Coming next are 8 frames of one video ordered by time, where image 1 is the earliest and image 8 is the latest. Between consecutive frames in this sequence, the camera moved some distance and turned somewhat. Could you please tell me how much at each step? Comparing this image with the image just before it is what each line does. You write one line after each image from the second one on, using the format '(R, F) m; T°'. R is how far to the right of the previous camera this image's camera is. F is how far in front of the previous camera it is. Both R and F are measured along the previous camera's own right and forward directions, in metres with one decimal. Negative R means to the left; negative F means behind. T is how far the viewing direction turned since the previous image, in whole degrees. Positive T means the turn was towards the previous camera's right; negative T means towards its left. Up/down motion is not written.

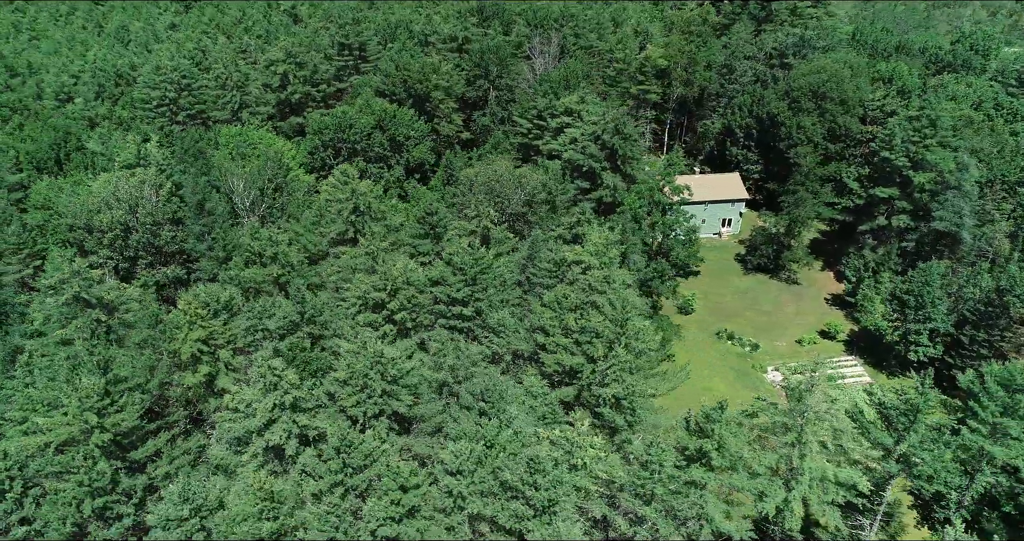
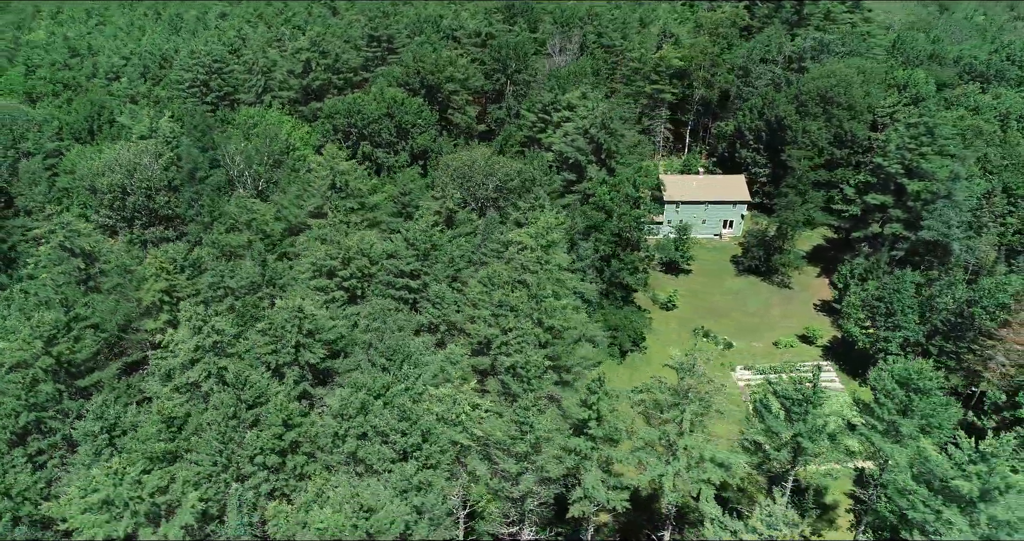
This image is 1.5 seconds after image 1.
(+6.6, -1.6) m; -6°
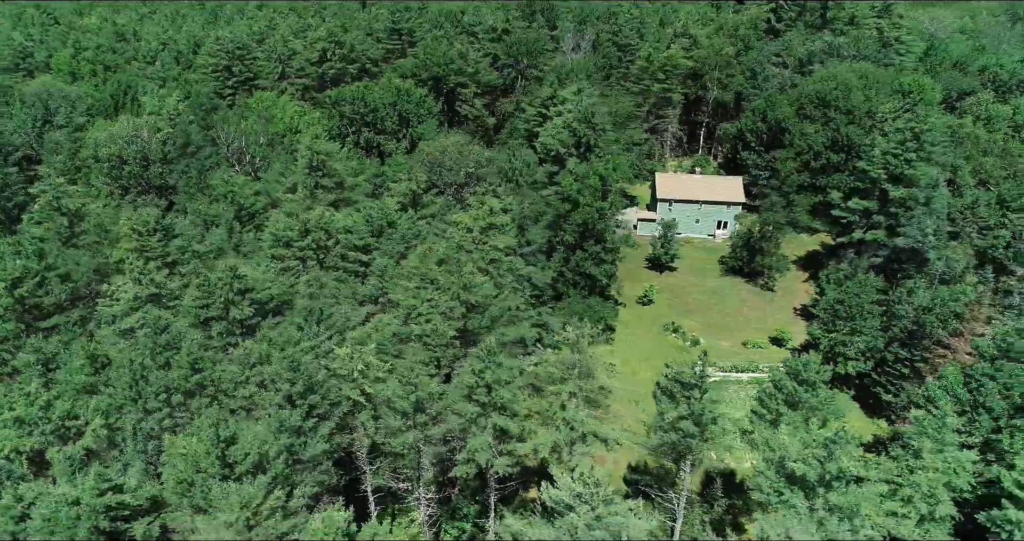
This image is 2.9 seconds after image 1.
(+6.7, -1.3) m; -5°
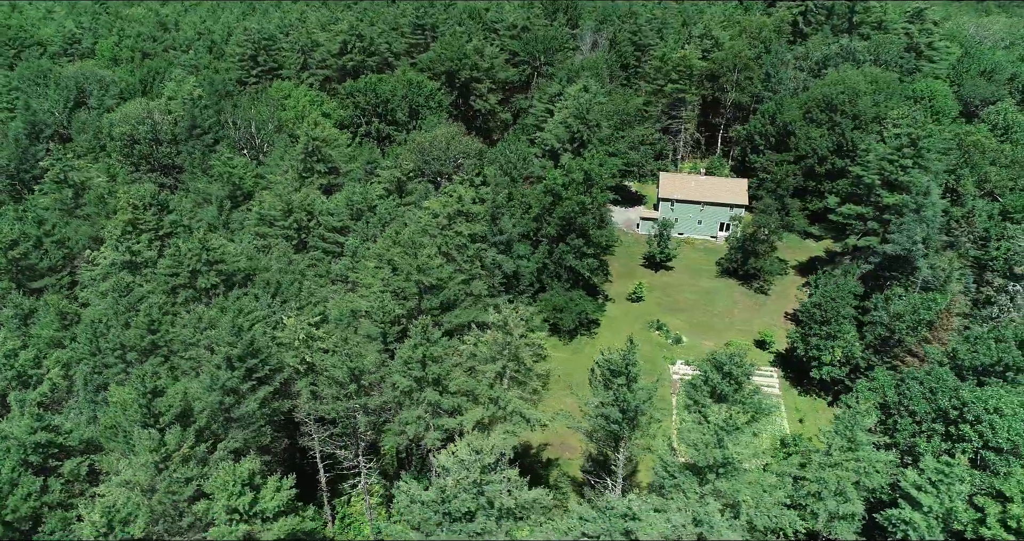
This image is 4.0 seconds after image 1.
(+4.9, -0.9) m; -4°
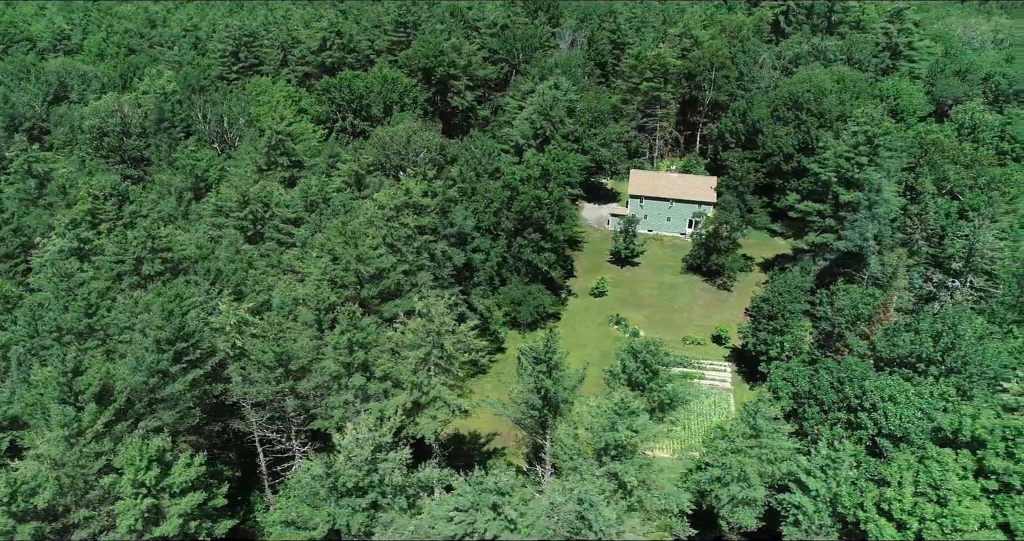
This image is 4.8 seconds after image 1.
(+3.7, -0.7) m; -1°
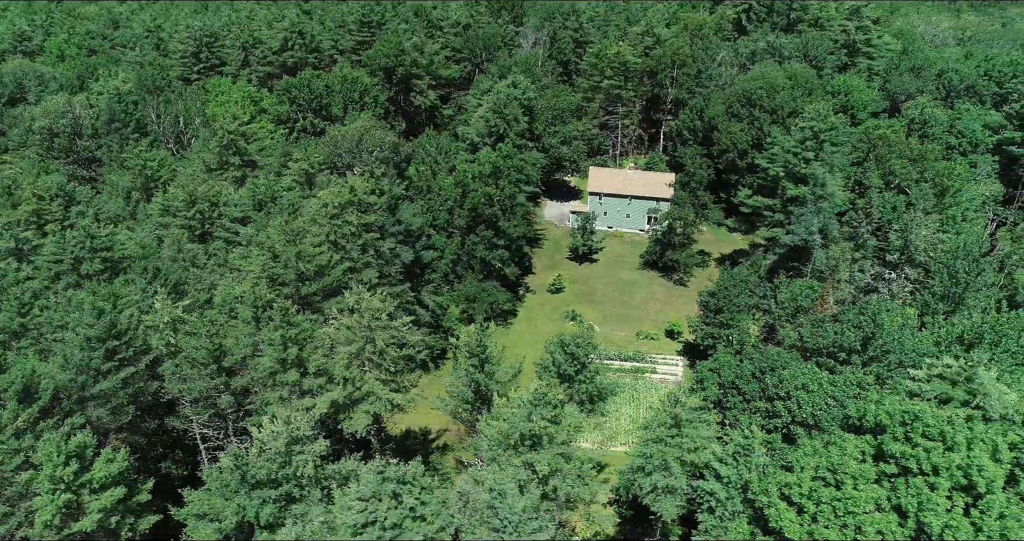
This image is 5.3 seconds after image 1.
(+2.5, -0.3) m; +1°
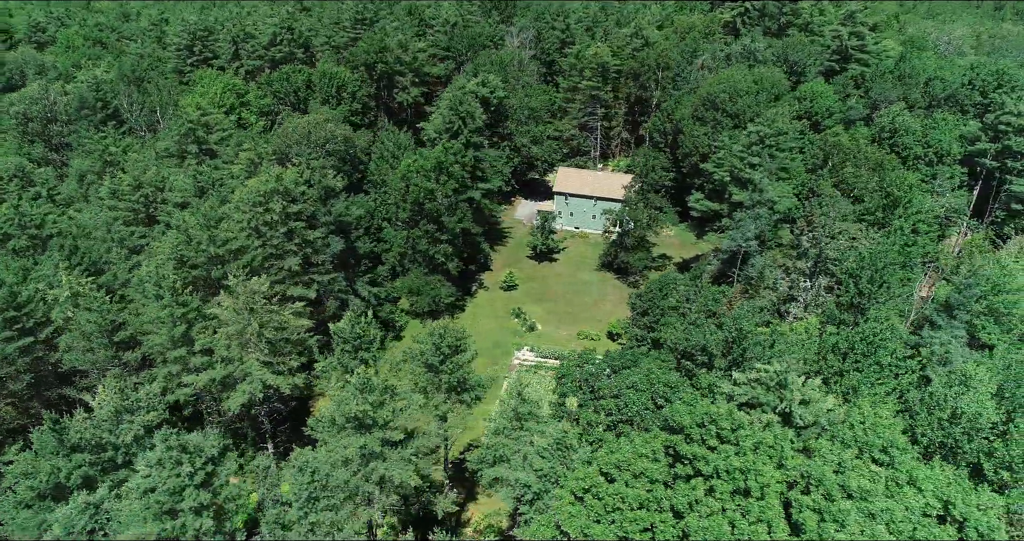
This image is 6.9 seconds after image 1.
(+7.5, -0.3) m; -4°
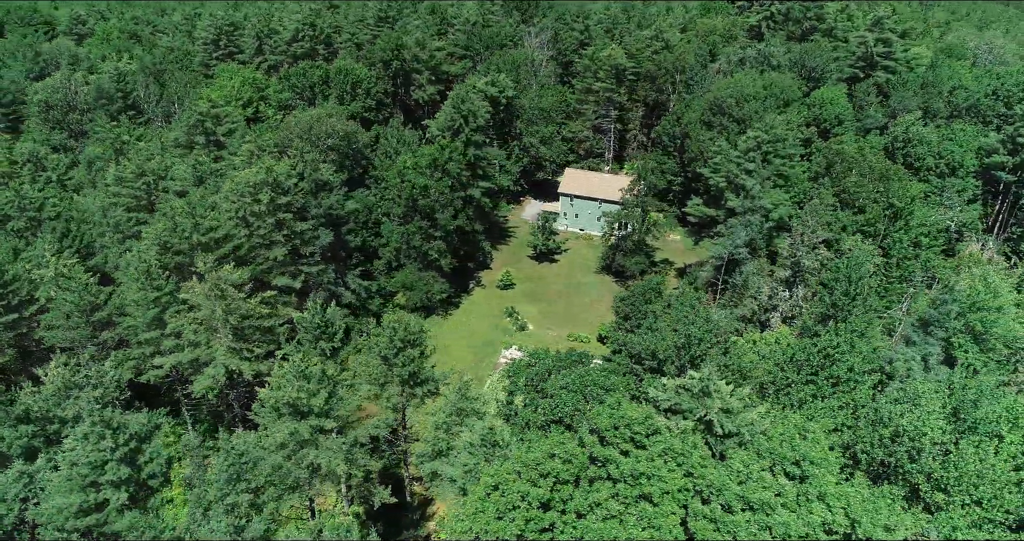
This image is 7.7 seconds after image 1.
(+3.8, 0.0) m; -4°
